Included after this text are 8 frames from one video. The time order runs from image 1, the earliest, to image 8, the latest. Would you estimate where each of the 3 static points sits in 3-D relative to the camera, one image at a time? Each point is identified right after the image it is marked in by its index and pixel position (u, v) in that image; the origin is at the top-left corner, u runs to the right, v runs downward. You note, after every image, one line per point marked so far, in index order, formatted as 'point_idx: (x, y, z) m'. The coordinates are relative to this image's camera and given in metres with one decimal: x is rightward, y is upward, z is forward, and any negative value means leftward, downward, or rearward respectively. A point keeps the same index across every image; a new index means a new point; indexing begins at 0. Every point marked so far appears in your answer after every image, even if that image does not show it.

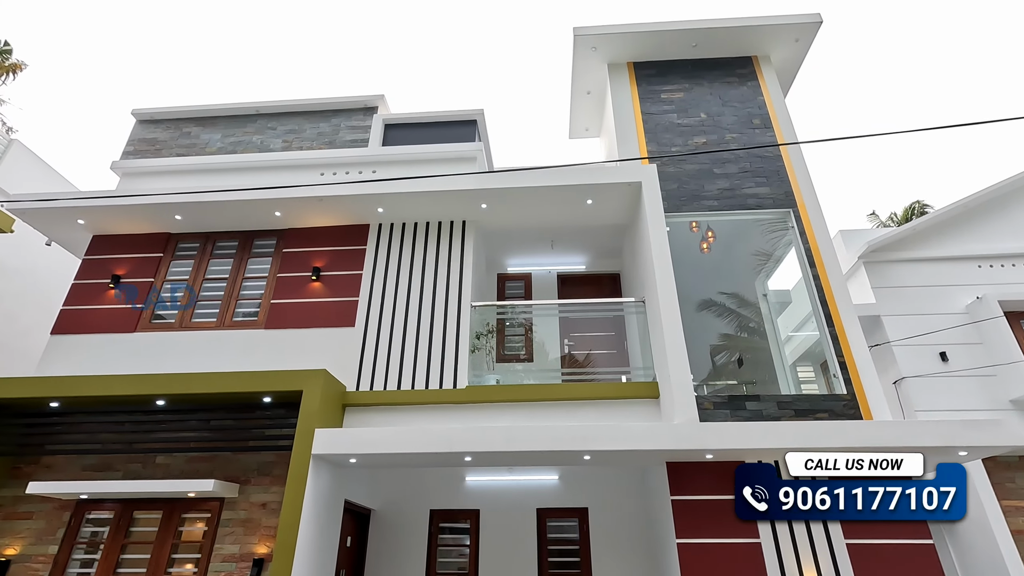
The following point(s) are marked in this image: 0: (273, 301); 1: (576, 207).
0: (-2.6, -0.1, +5.8) m
1: (+0.7, +0.9, +6.0) m
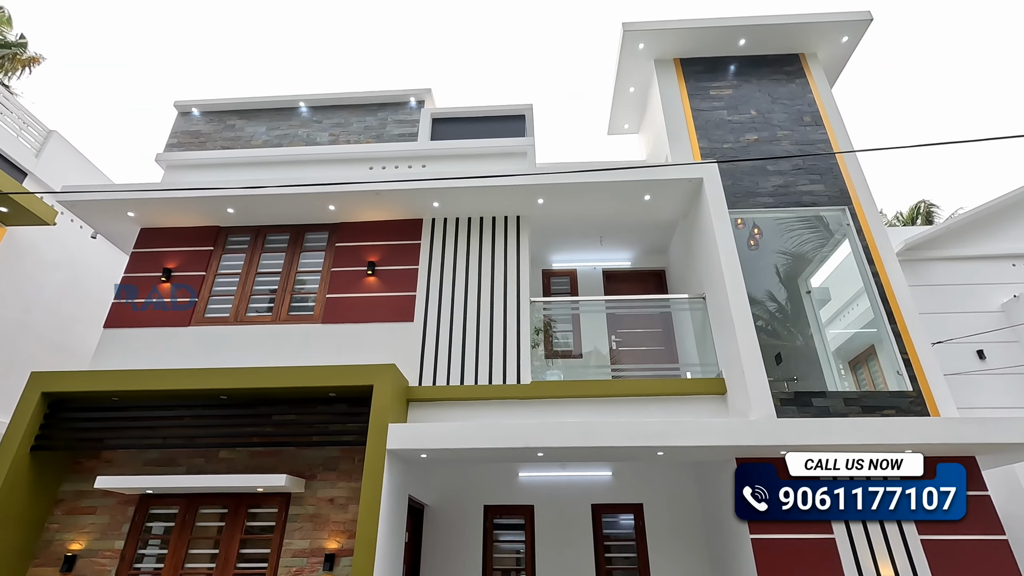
0: (-2.0, -0.1, +5.8) m
1: (+1.4, +1.0, +6.0) m
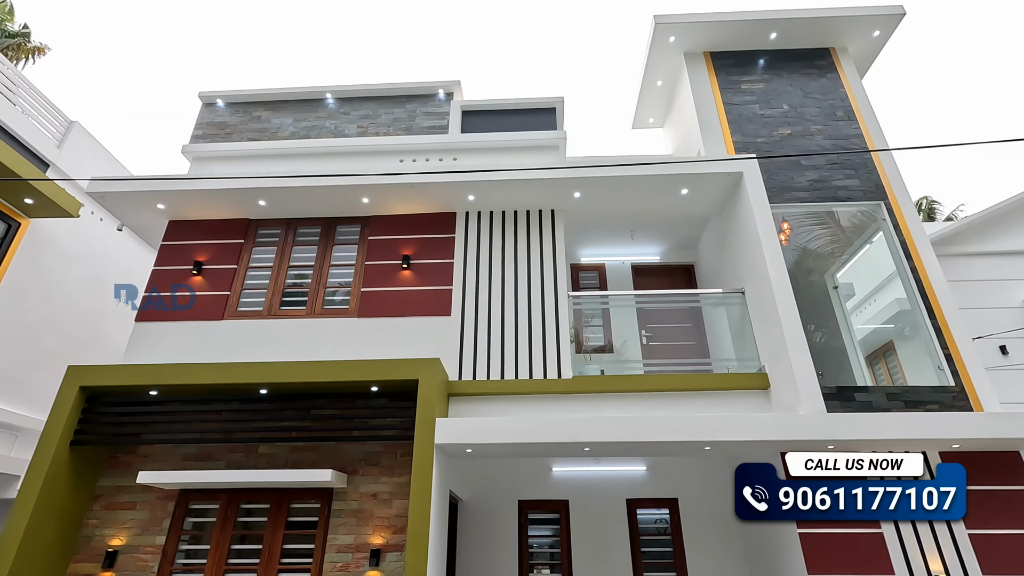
0: (-1.6, 0.0, +5.7) m
1: (+1.8, +1.0, +5.9) m
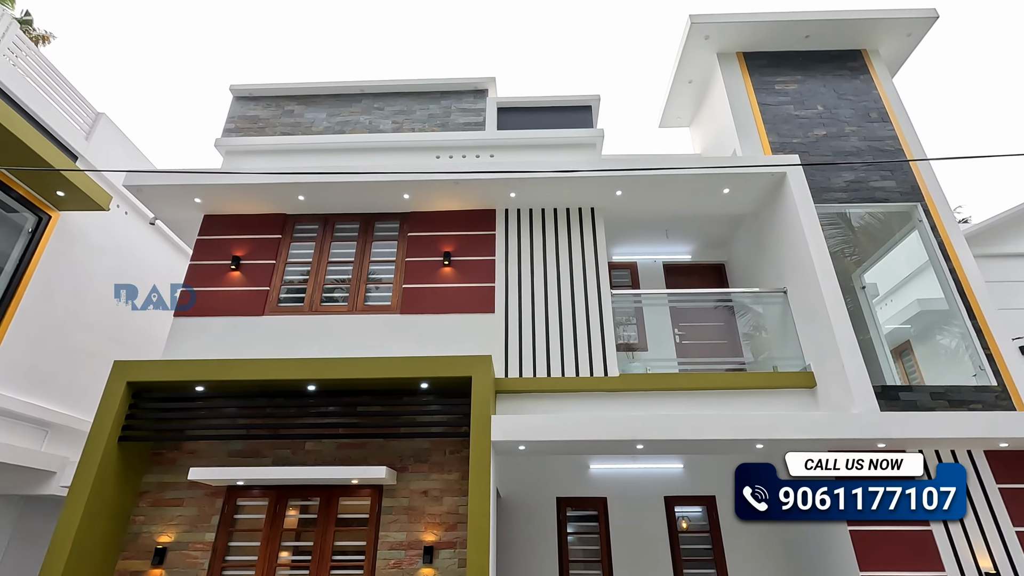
0: (-1.1, 0.0, +5.7) m
1: (+2.2, +1.0, +6.0) m
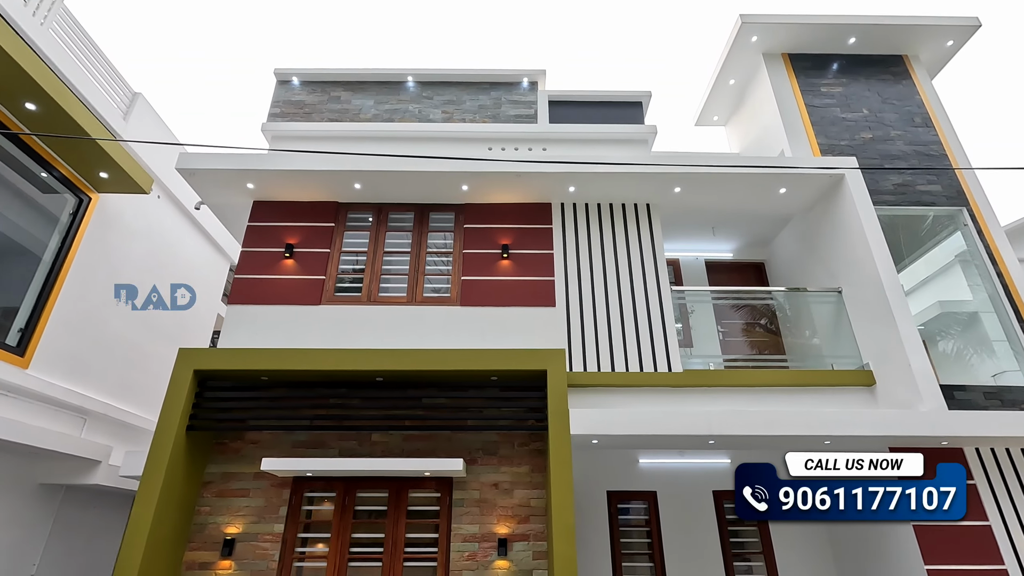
0: (-0.5, +0.1, +5.7) m
1: (+2.8, +1.0, +6.0) m
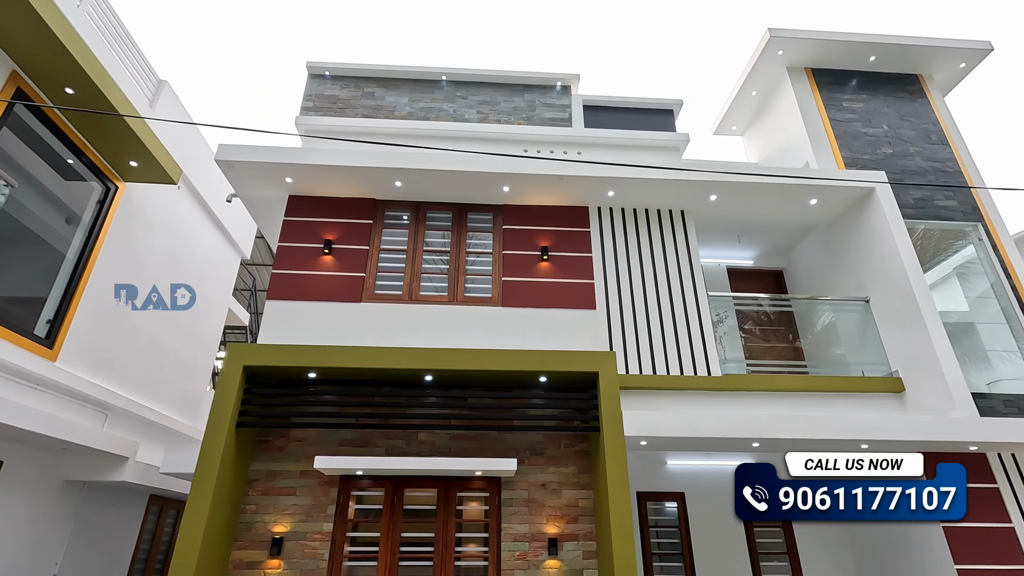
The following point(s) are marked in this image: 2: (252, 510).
0: (-0.1, +0.1, +5.7) m
1: (+3.3, +1.0, +6.2) m
2: (-2.2, -1.9, +4.5) m
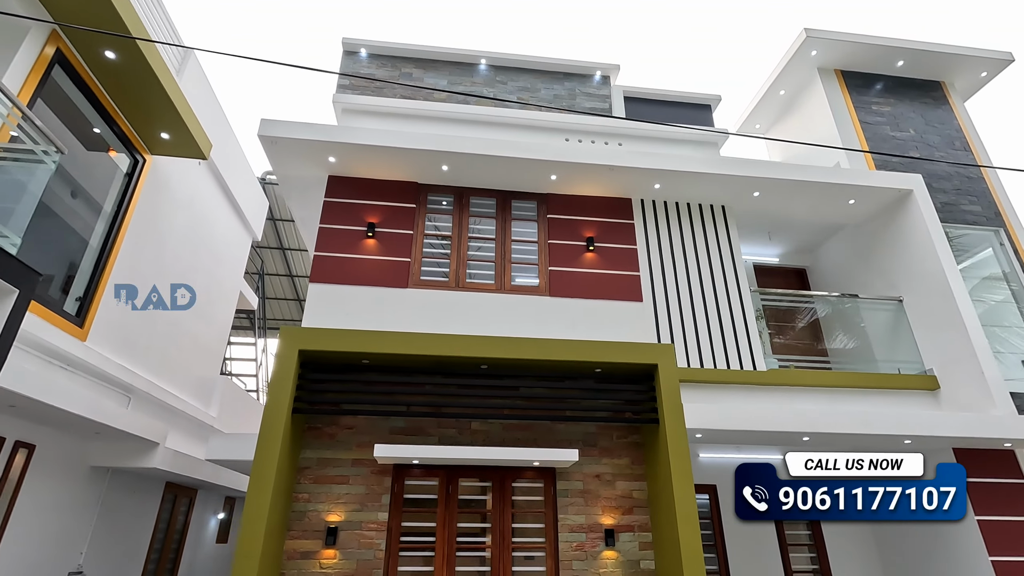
0: (+0.4, +0.2, +5.6) m
1: (+3.8, +1.0, +6.3) m
2: (-1.7, -1.7, +4.4) m
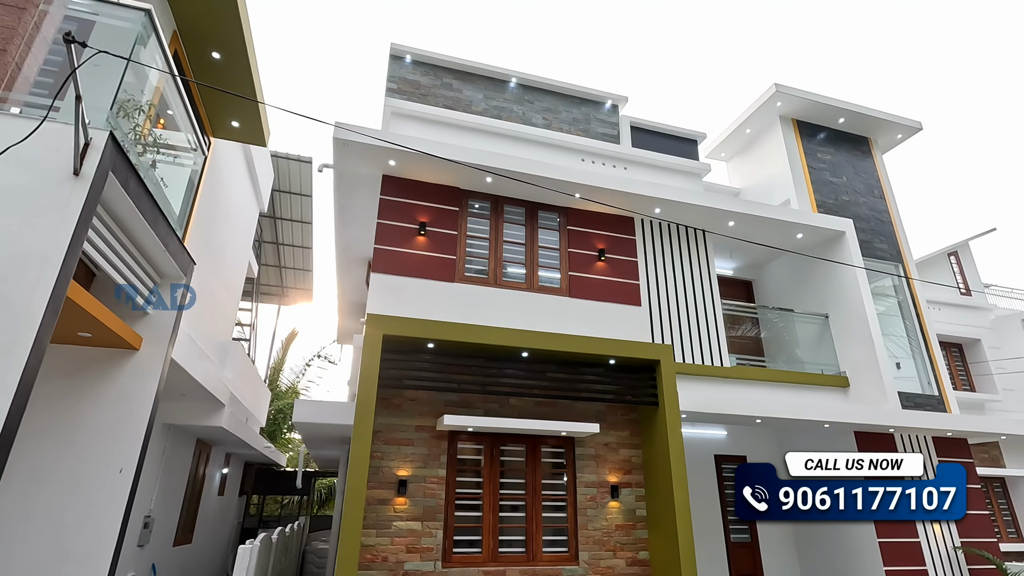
0: (+0.7, +0.2, +6.8) m
1: (+4.0, +0.8, +7.9) m
2: (-1.3, -1.7, +5.3) m
